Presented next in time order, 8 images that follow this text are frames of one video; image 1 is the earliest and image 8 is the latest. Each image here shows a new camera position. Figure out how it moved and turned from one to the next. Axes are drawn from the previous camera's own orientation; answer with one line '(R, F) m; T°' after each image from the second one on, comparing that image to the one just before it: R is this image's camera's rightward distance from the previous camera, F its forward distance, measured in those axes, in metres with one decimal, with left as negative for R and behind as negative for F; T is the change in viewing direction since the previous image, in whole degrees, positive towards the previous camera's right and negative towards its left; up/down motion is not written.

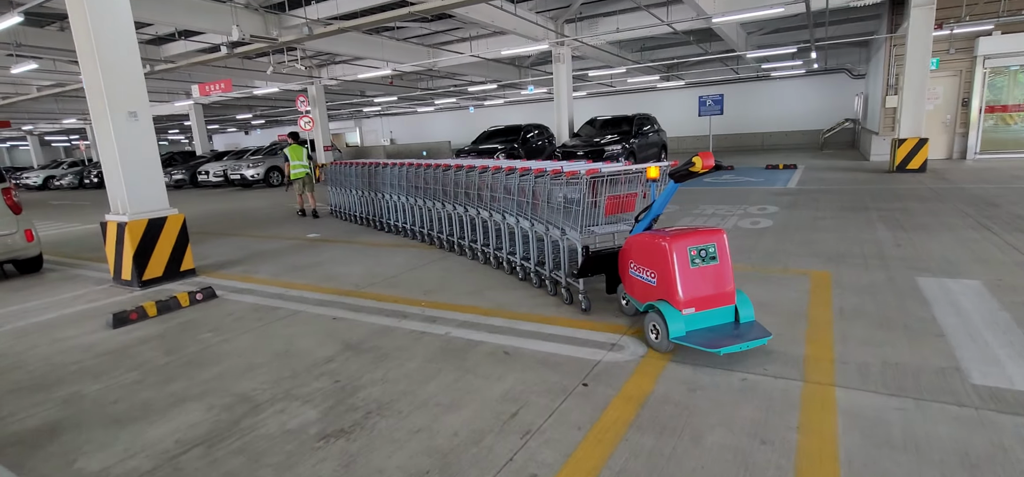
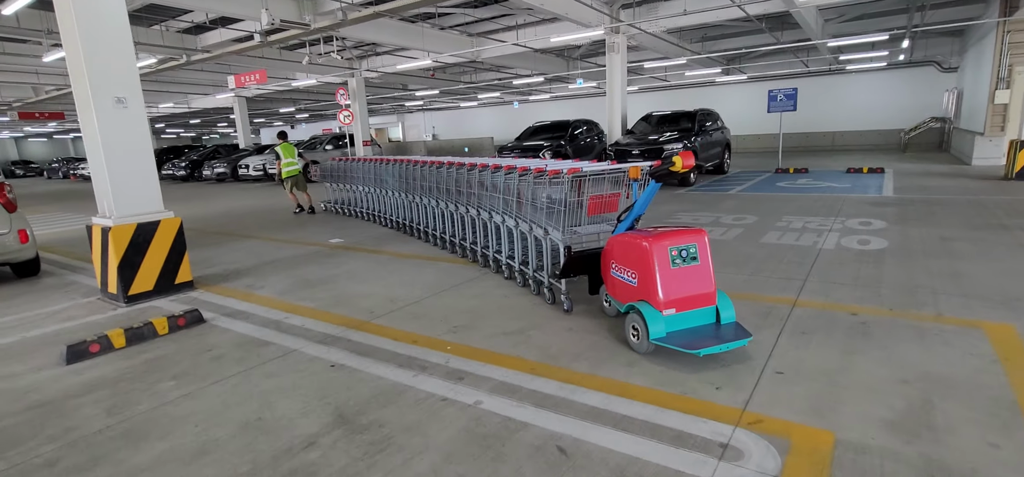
(-0.1, +1.1) m; -4°
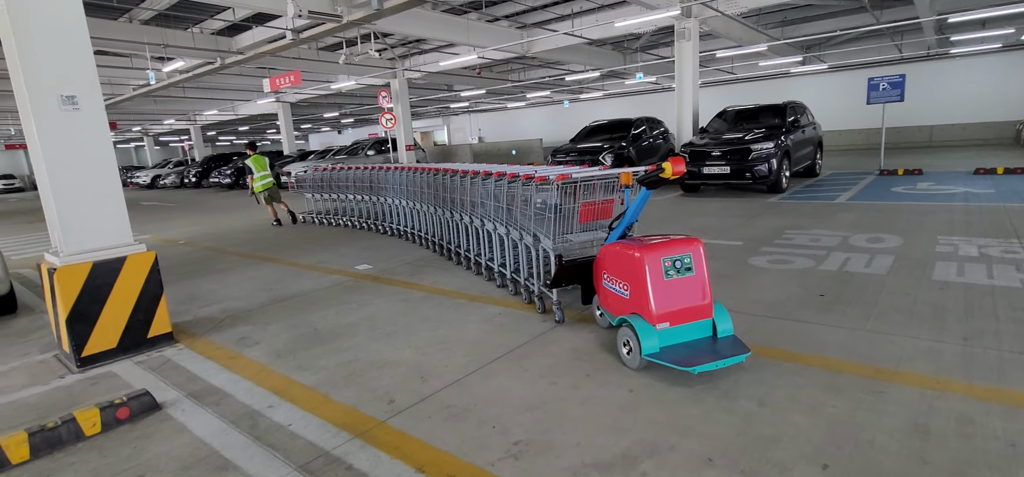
(-0.2, +1.5) m; -5°
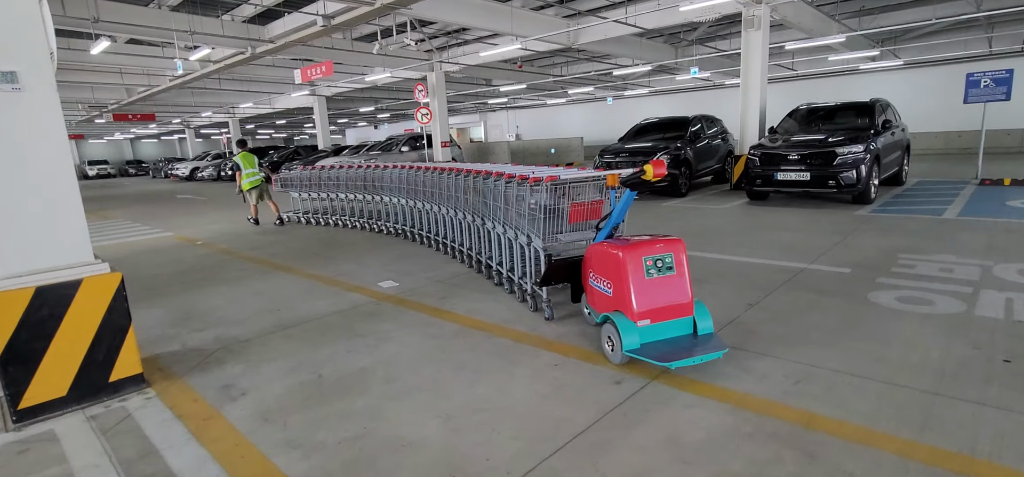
(-0.2, +1.0) m; -4°
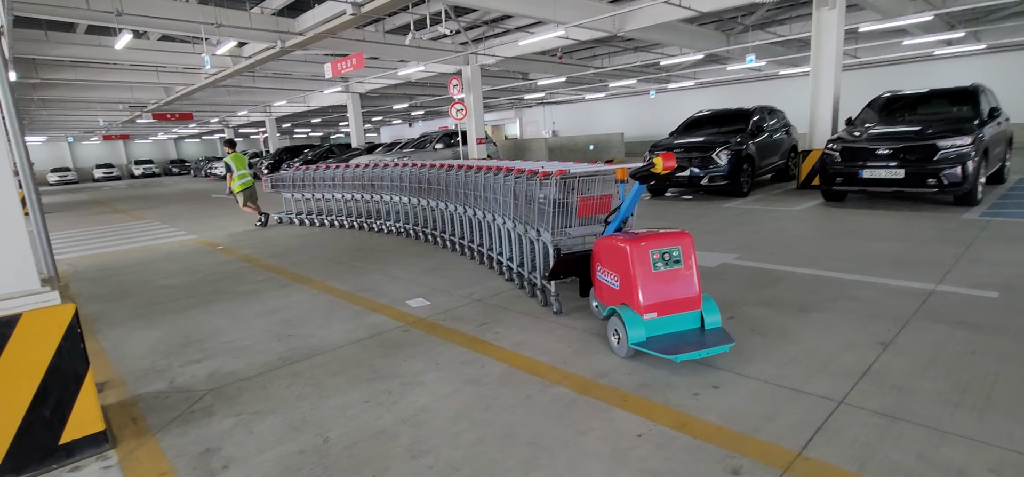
(-0.2, +0.8) m; -4°
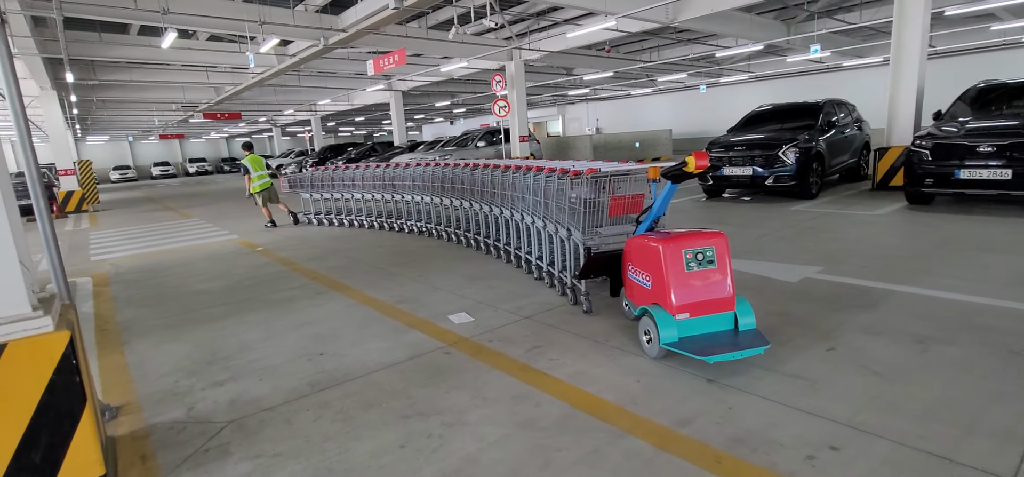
(-0.1, +0.5) m; -4°
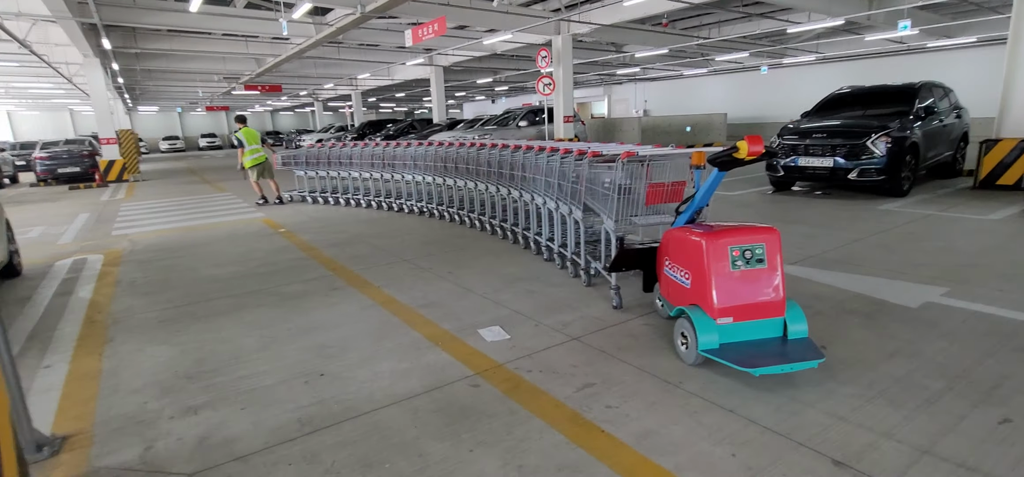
(-0.1, +0.8) m; -4°
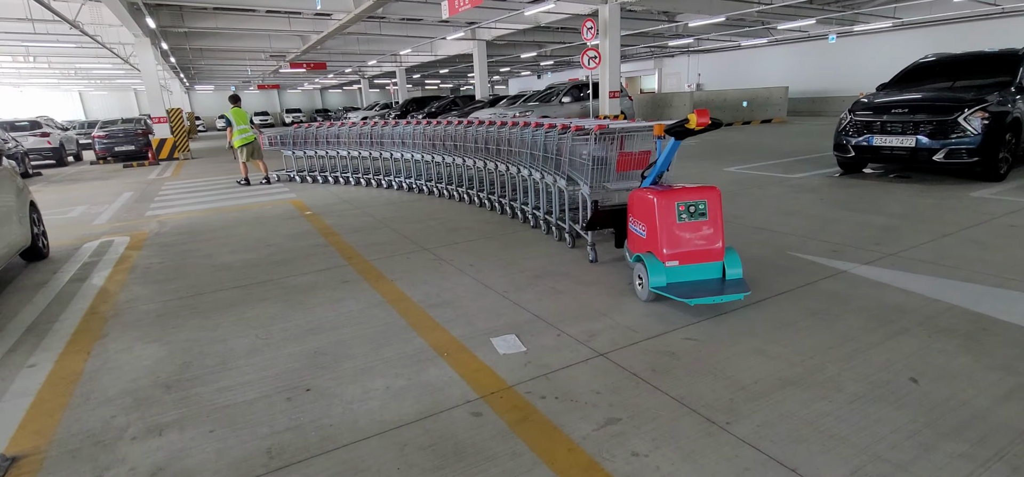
(+0.2, +0.5) m; -5°
